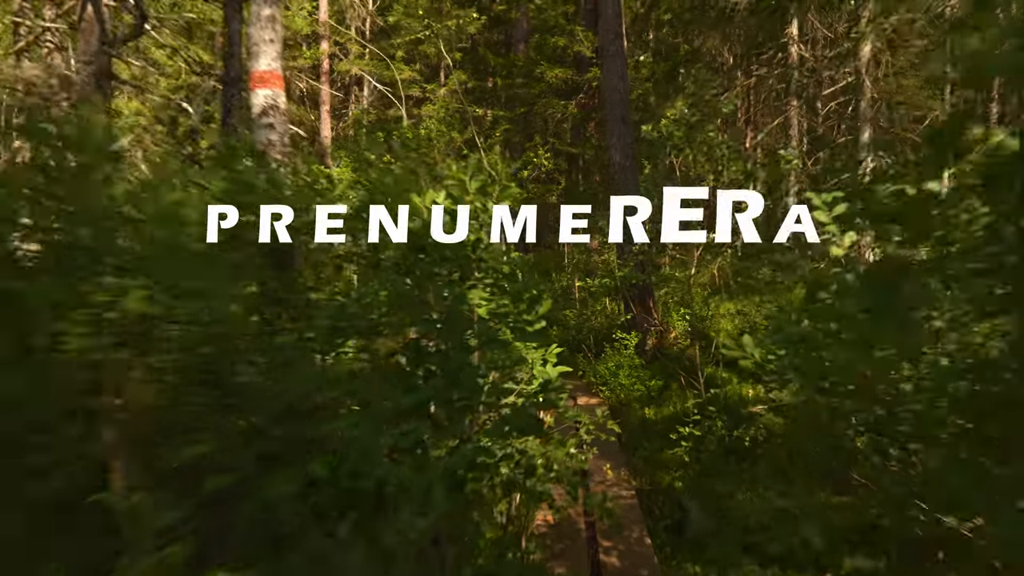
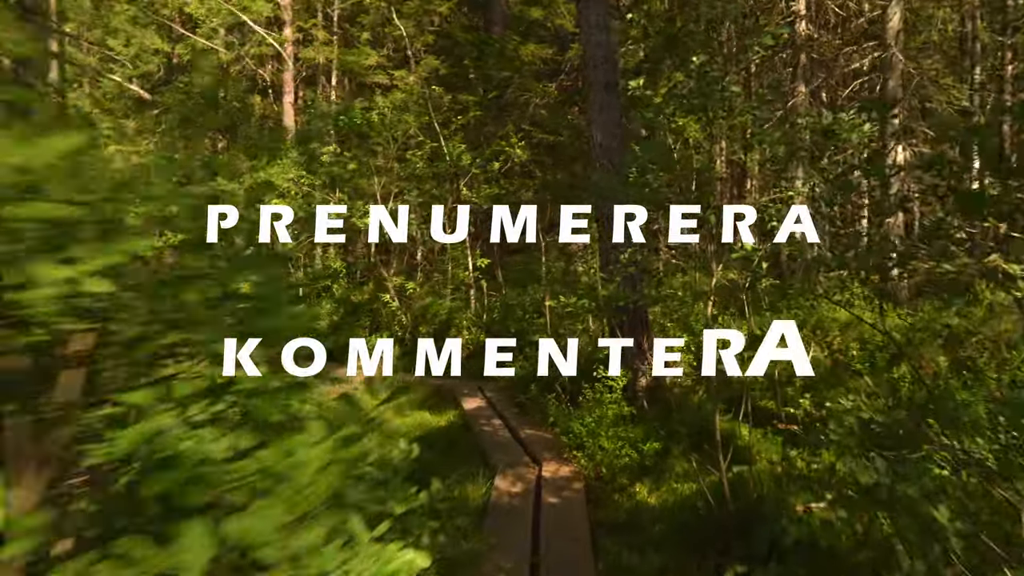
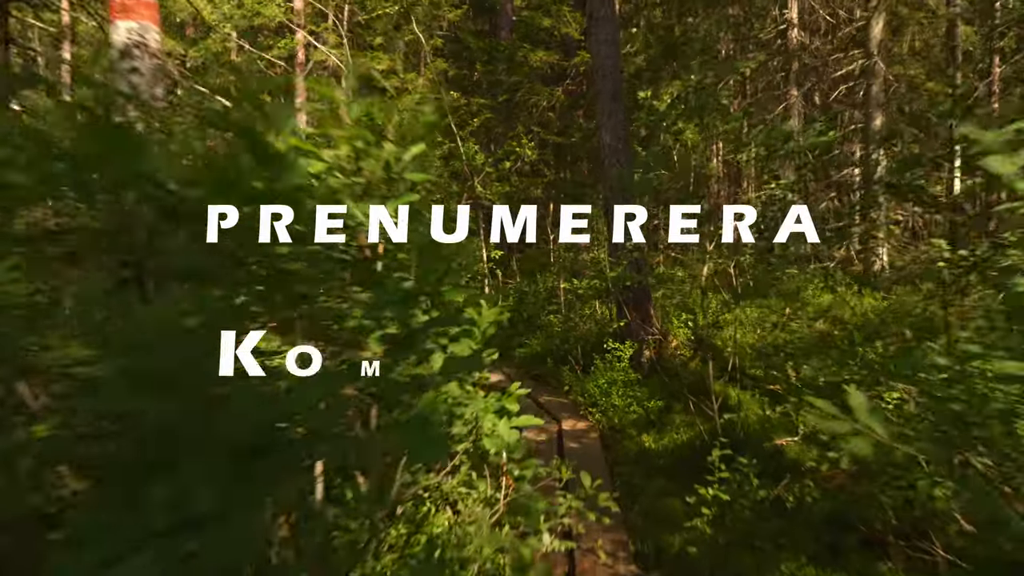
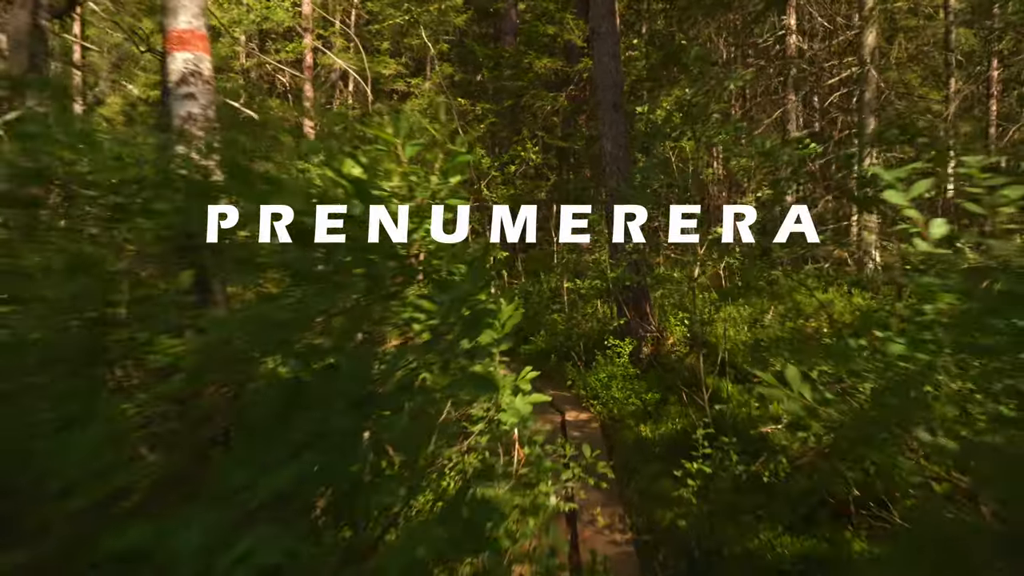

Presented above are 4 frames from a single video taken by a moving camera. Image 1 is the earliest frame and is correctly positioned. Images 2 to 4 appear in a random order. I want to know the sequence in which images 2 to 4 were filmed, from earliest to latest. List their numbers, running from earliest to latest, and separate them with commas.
4, 3, 2
